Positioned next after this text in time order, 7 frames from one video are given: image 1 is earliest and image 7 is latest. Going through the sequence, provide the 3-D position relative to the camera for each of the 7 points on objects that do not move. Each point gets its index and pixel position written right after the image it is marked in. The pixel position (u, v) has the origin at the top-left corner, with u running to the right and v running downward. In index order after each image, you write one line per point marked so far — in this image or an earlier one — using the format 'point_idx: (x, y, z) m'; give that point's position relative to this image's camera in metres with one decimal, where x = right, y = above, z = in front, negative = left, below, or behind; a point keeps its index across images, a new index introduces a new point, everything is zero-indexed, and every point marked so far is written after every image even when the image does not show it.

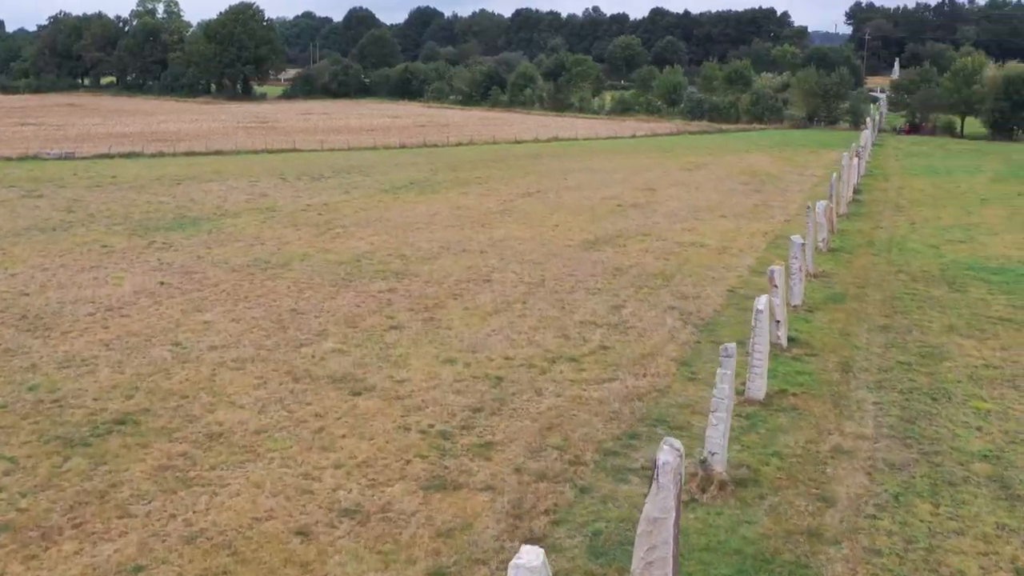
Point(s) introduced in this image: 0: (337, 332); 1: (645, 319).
0: (-2.6, -0.6, +16.8) m
1: (+2.1, -0.5, +18.2) m
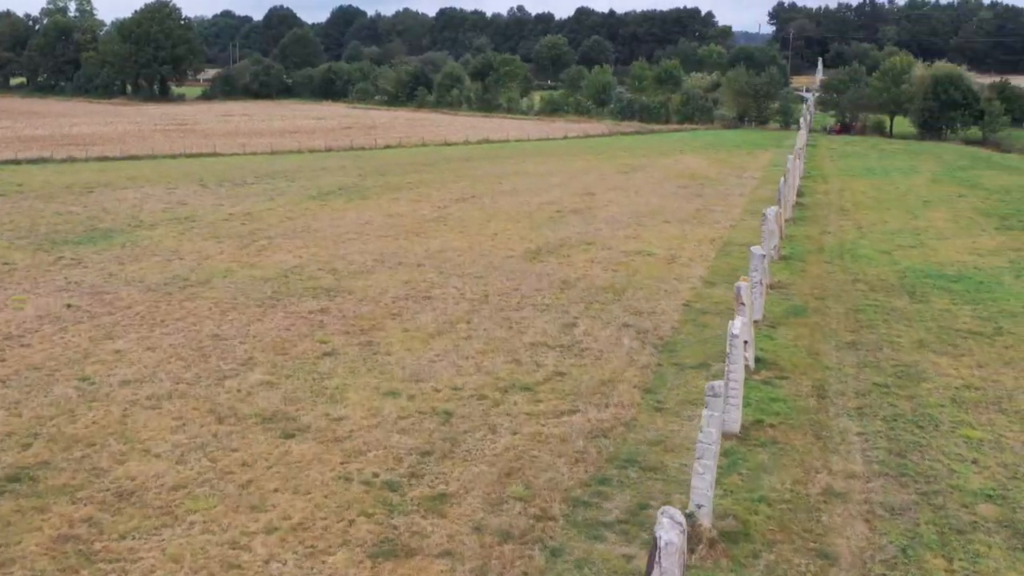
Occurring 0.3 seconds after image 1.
0: (-3.3, -1.0, +15.2) m
1: (+1.3, -0.7, +16.9) m
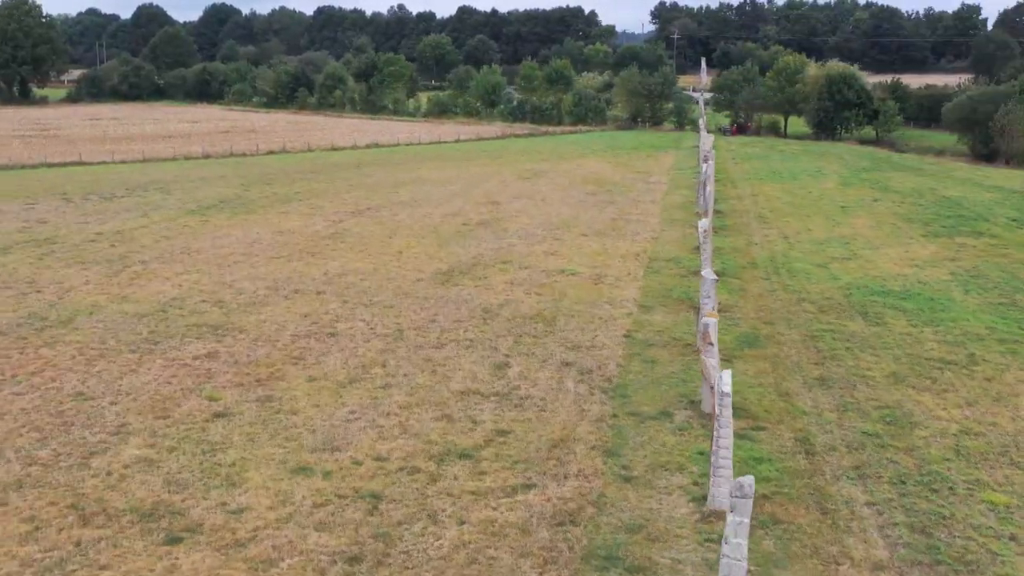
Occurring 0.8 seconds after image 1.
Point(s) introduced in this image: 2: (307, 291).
0: (-4.0, -1.5, +12.5) m
1: (+0.3, -1.2, +14.6) m
2: (-3.5, -0.1, +19.8) m
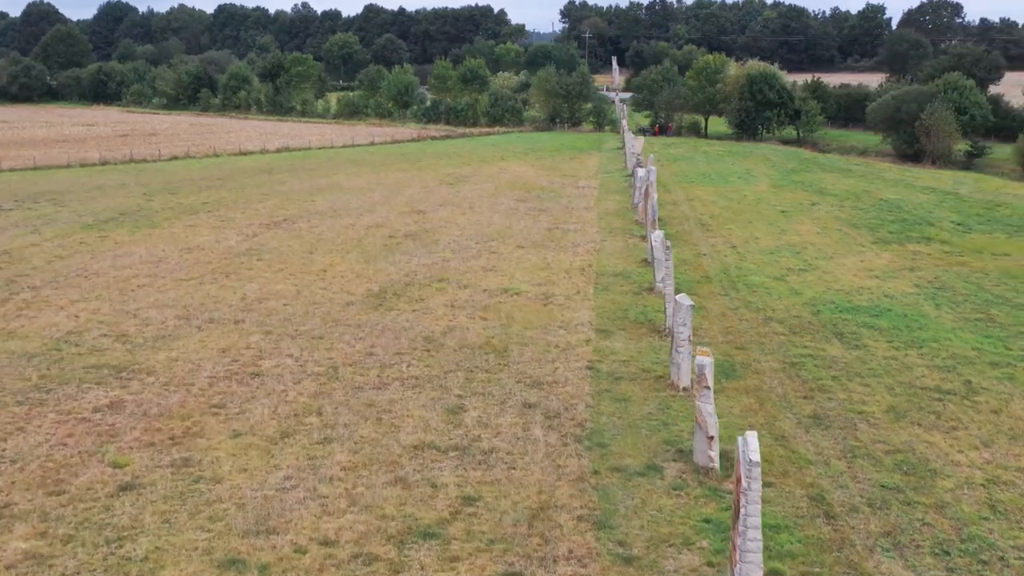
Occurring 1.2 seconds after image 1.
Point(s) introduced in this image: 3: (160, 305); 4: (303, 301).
0: (-4.3, -2.0, +10.2) m
1: (-0.1, -1.6, +12.7) m
2: (-4.4, -0.5, +17.6) m
3: (-5.7, -0.3, +18.6) m
4: (-3.5, -0.2, +19.0) m
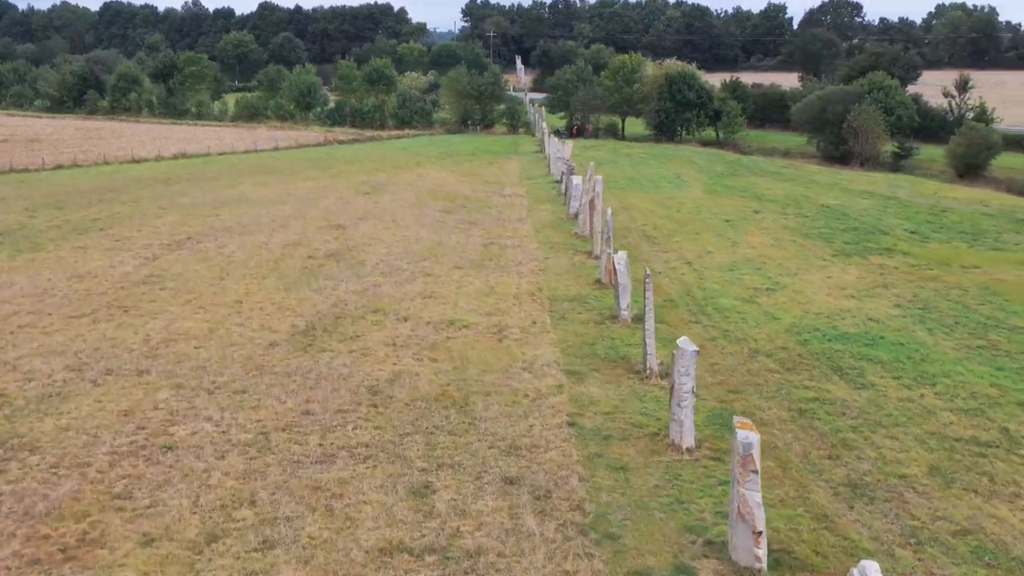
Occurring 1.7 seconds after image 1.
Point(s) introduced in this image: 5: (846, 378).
0: (-4.2, -2.5, +7.4) m
1: (-0.2, -2.1, +10.2) m
2: (-5.0, -1.1, +14.7) m
3: (-6.3, -0.9, +15.6) m
4: (-4.1, -0.8, +16.2) m
5: (+4.4, -1.2, +15.2) m
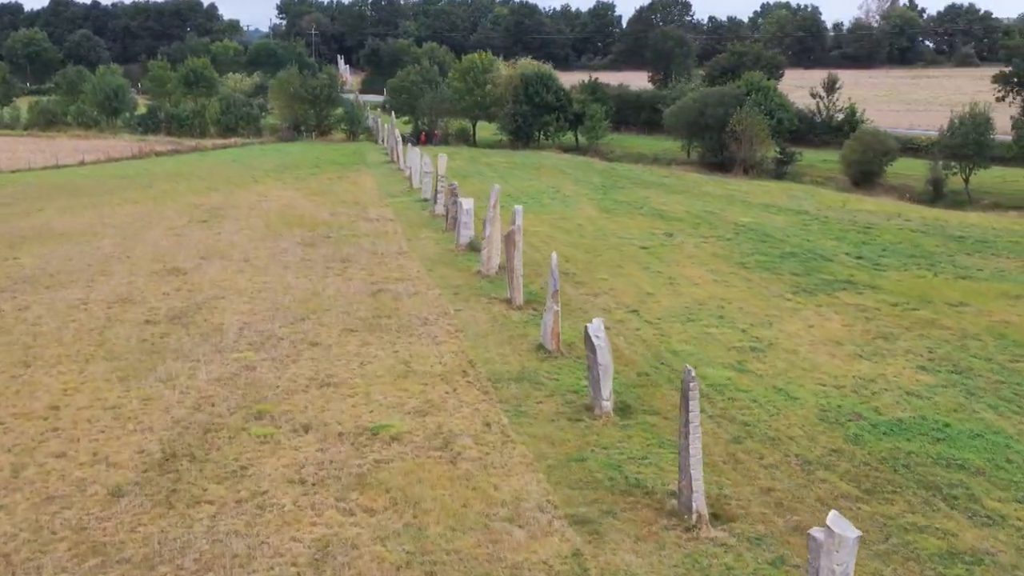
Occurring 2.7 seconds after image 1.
0: (-3.0, -3.6, +1.8) m
1: (+0.4, -3.1, +5.2) m
2: (-5.0, -2.2, +8.9) m
3: (-6.5, -2.1, +9.6) m
4: (-4.4, -1.9, +10.5) m
5: (+4.2, -2.0, +10.9) m
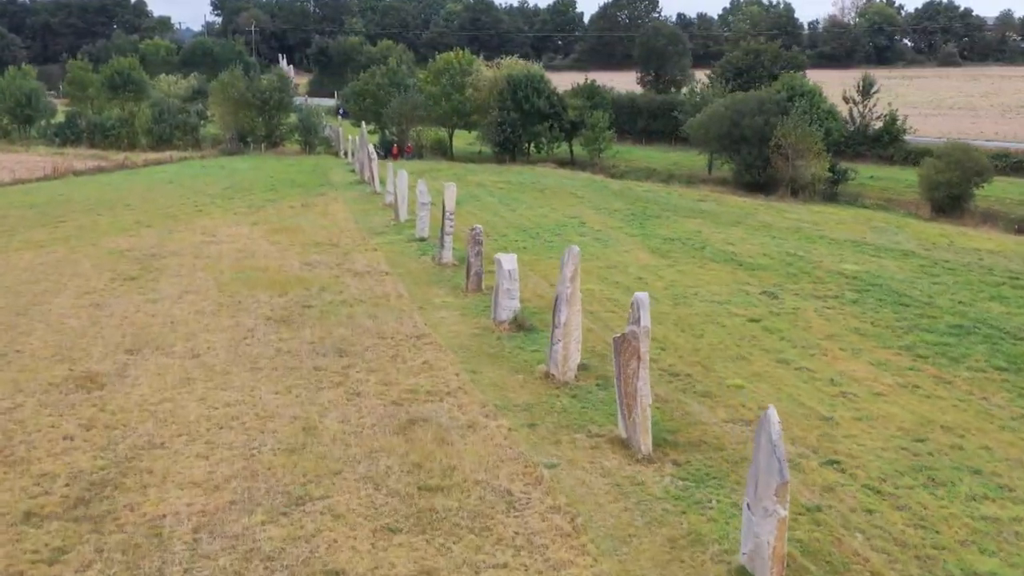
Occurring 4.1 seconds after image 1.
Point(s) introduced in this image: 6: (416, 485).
0: (-0.7, -5.1, -5.7) m
1: (+2.5, -4.5, -2.1) m
2: (-3.1, -3.7, +1.3) m
3: (-4.7, -3.6, +1.9) m
4: (-2.7, -3.4, +3.0) m
5: (+5.9, -3.4, +3.8) m
6: (-0.9, -1.9, +11.0) m
